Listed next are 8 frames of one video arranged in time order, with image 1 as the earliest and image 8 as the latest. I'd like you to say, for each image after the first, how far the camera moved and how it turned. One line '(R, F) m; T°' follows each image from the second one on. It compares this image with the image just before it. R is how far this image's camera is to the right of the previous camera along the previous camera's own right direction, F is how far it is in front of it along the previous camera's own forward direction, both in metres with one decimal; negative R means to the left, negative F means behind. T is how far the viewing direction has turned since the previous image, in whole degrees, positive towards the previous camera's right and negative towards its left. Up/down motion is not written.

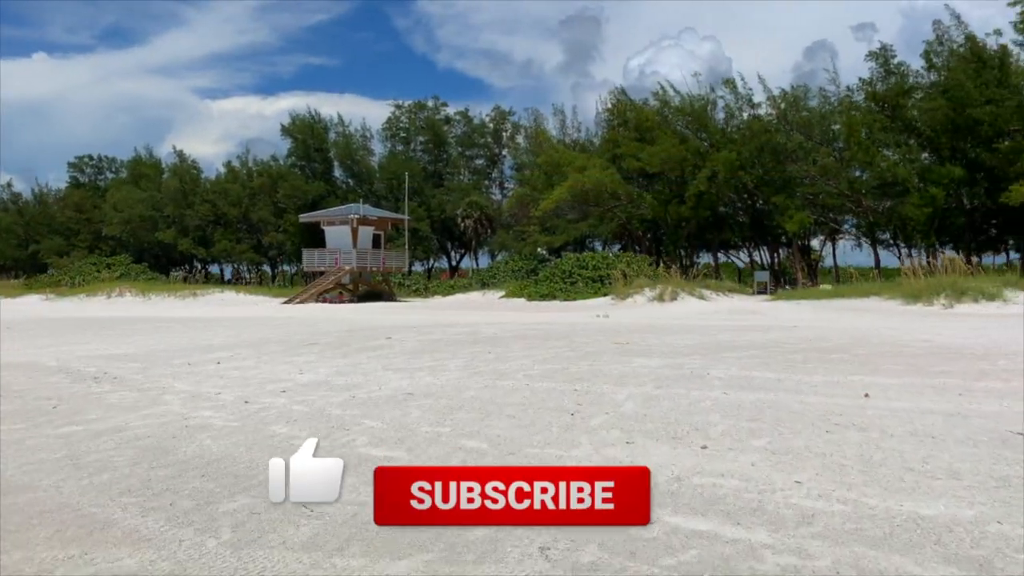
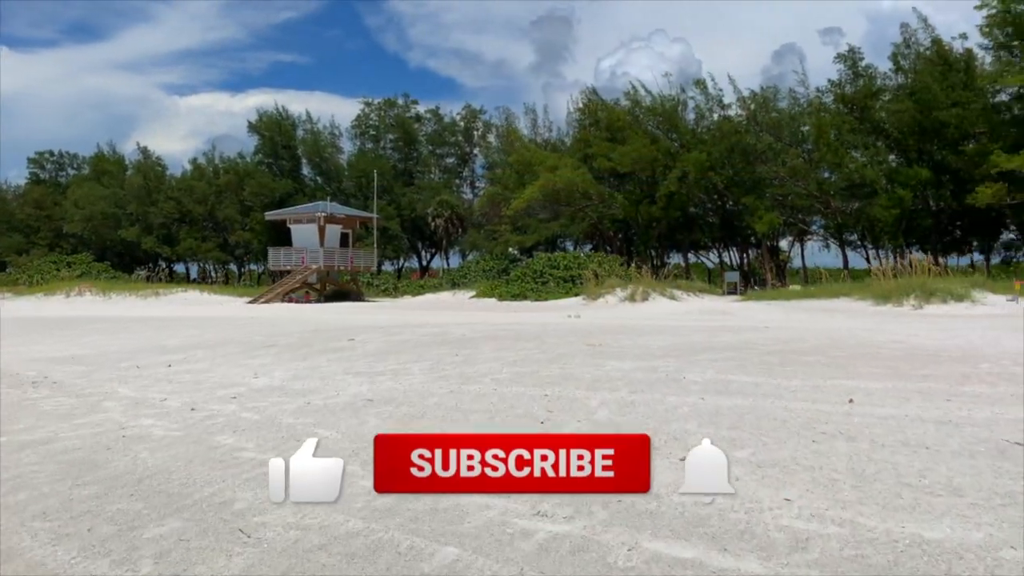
(0.0, +0.4) m; +2°
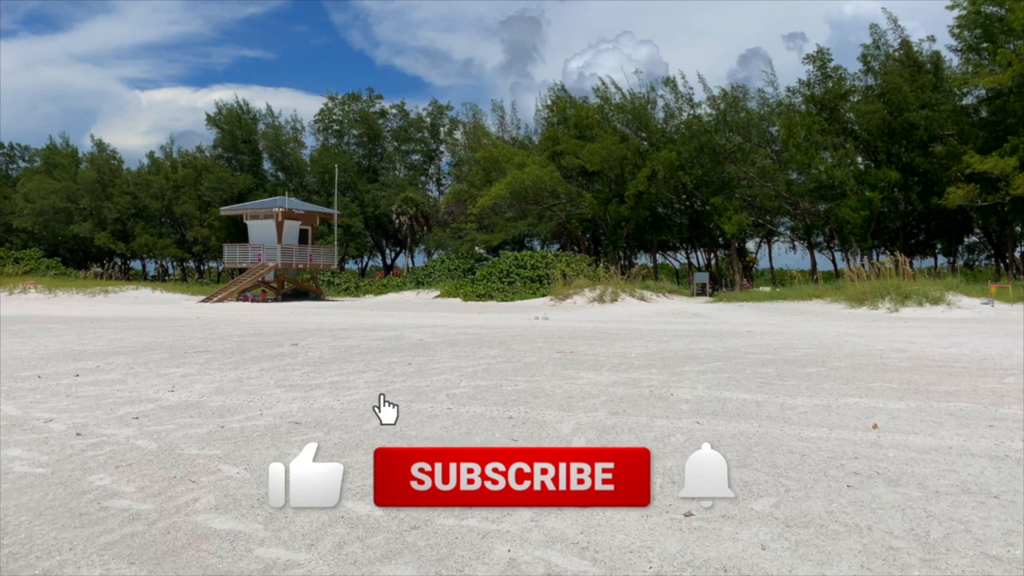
(+0.1, +1.1) m; +2°
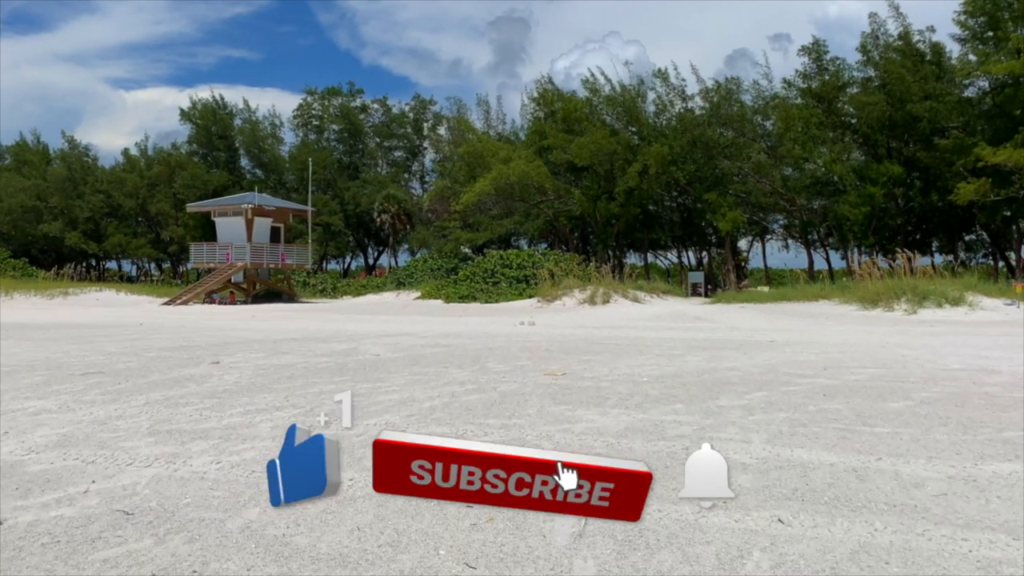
(+0.1, +2.1) m; +1°
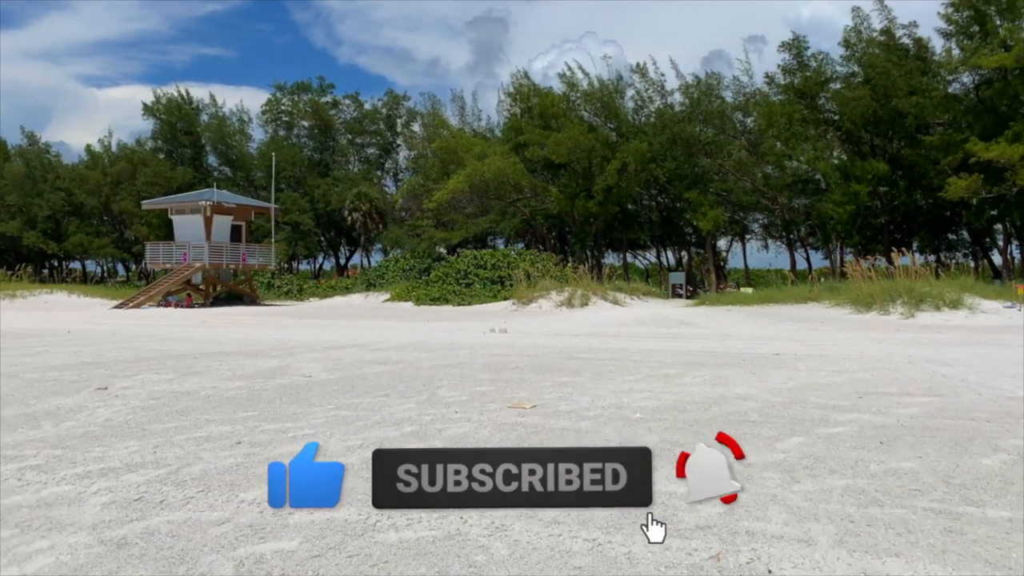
(+0.2, +1.6) m; +2°
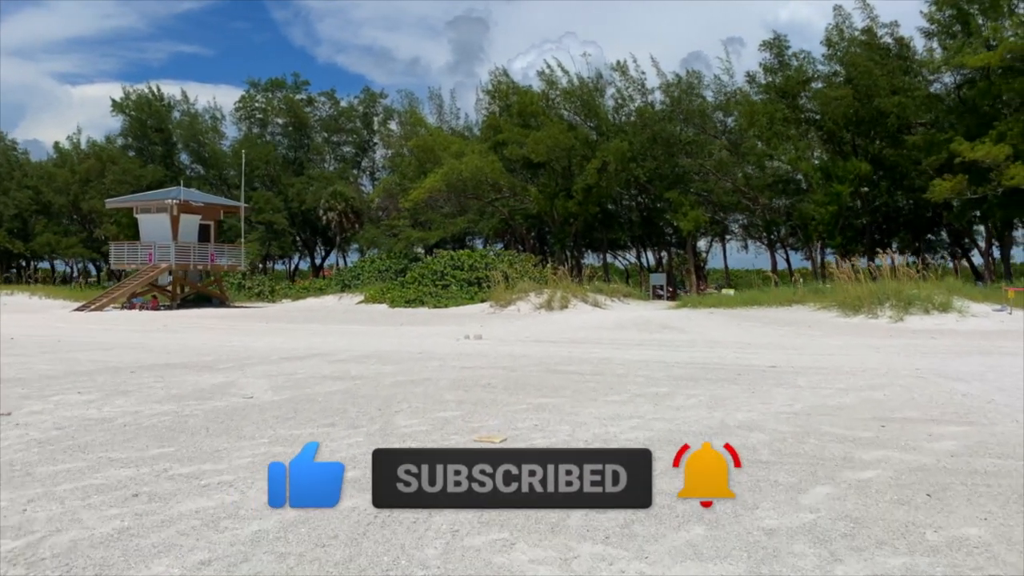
(+0.1, +0.9) m; +1°
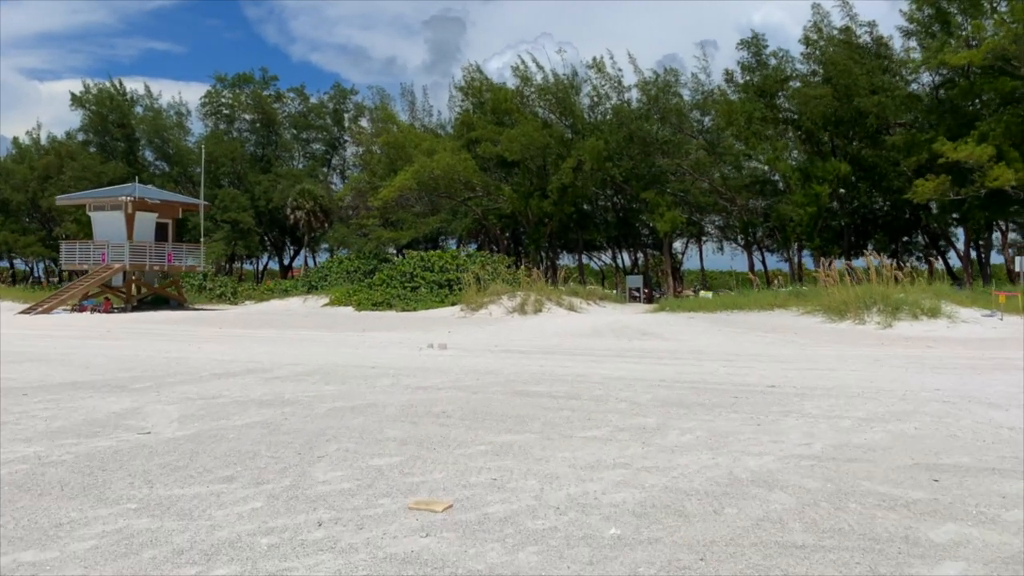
(+0.1, +1.2) m; +2°
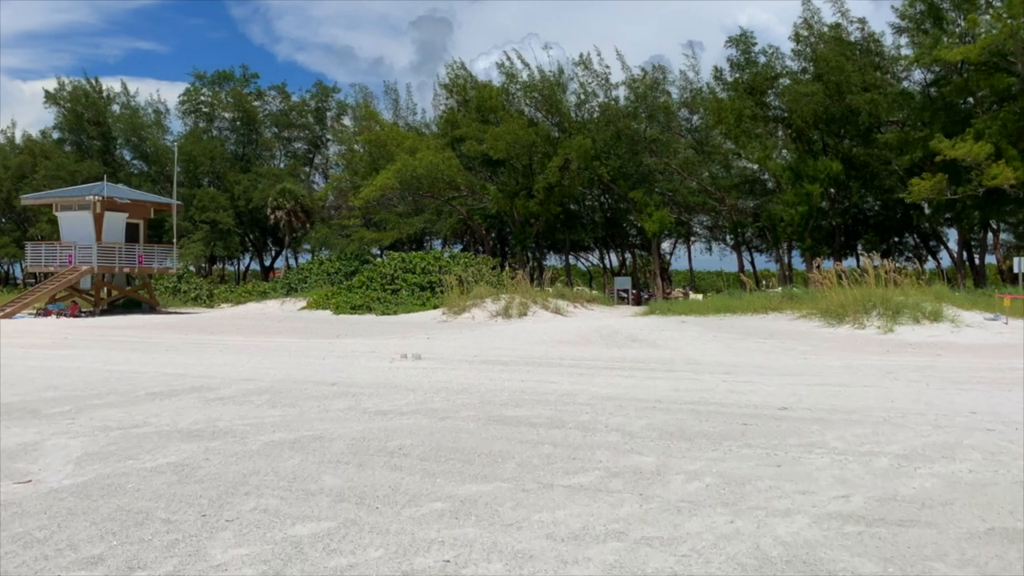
(+0.1, +1.0) m; +1°
